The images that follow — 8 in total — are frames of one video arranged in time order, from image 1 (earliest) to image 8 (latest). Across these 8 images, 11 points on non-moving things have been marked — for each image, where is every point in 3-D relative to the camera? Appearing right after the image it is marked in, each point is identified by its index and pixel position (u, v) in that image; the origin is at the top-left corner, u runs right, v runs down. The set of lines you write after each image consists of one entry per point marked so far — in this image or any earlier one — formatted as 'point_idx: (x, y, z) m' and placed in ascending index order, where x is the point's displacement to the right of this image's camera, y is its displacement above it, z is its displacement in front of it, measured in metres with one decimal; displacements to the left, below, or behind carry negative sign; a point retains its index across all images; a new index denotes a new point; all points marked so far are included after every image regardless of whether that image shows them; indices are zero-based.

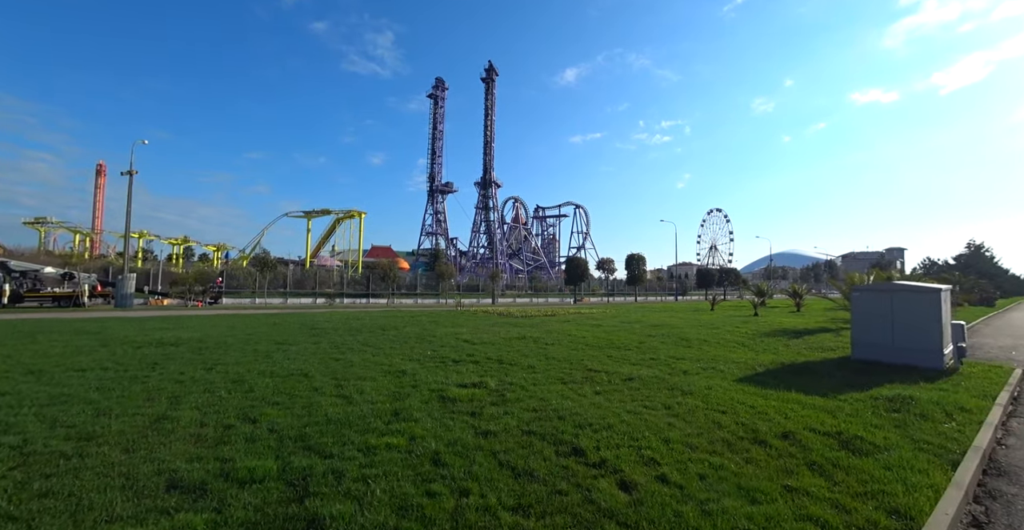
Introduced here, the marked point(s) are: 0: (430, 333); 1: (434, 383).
0: (-2.8, -2.1, +15.2) m
1: (-1.4, -2.1, +8.6) m
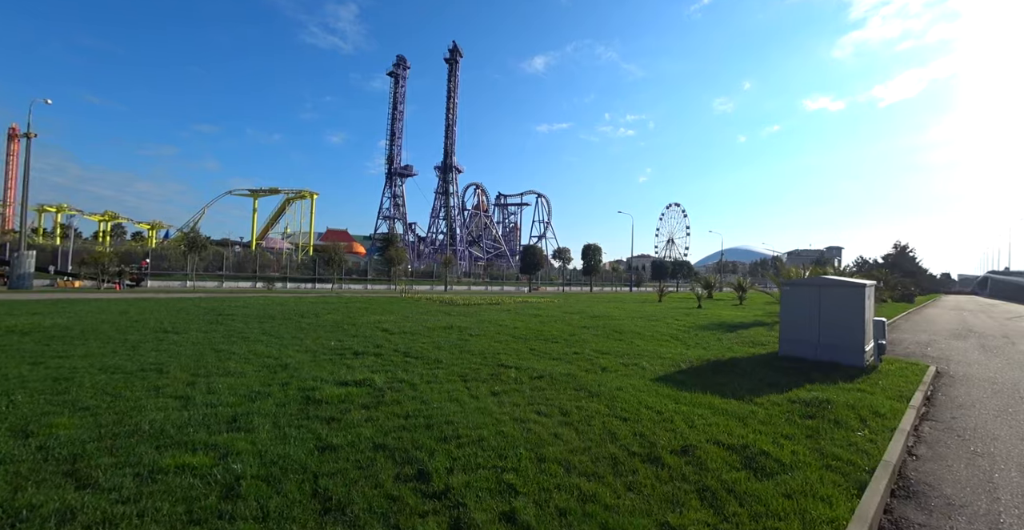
0: (-4.9, -1.6, +13.9) m
1: (-3.1, -1.8, +7.4) m
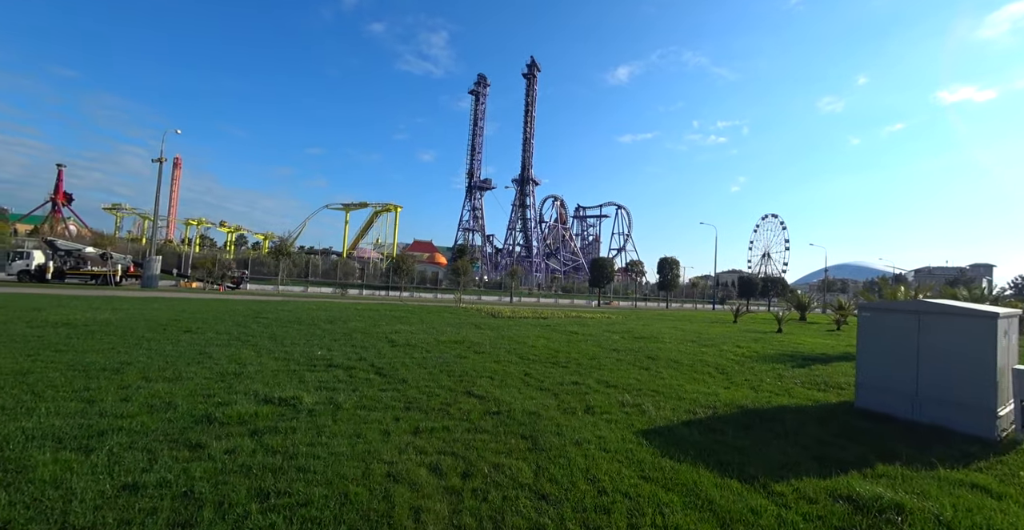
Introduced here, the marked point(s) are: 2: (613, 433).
0: (-4.1, -1.7, +13.2) m
1: (-3.7, -1.7, +6.5) m
2: (+1.0, -1.8, +5.0) m
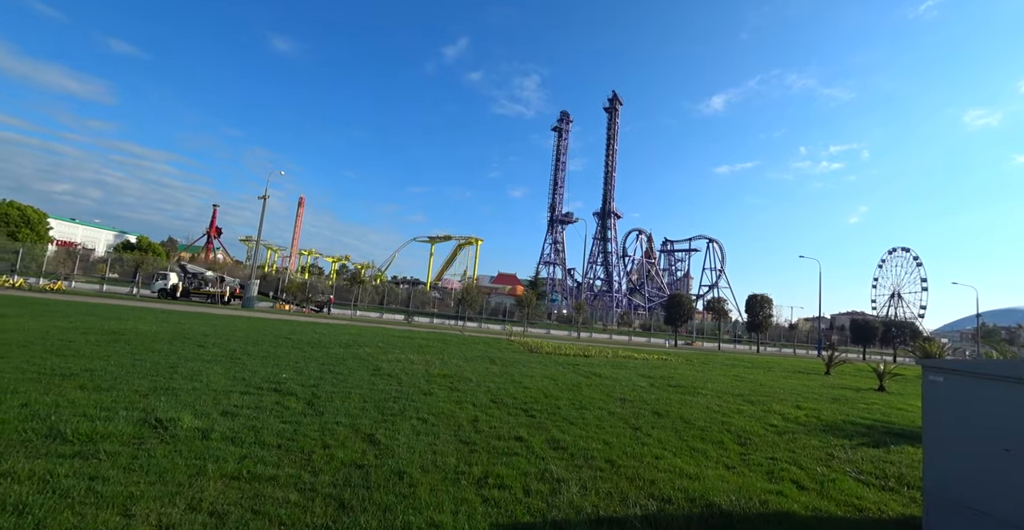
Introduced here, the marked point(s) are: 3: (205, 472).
0: (-3.5, -2.3, +12.4) m
1: (-4.6, -1.8, +5.8) m
2: (-0.4, -1.8, +3.3) m
3: (-2.7, -1.8, +4.1) m
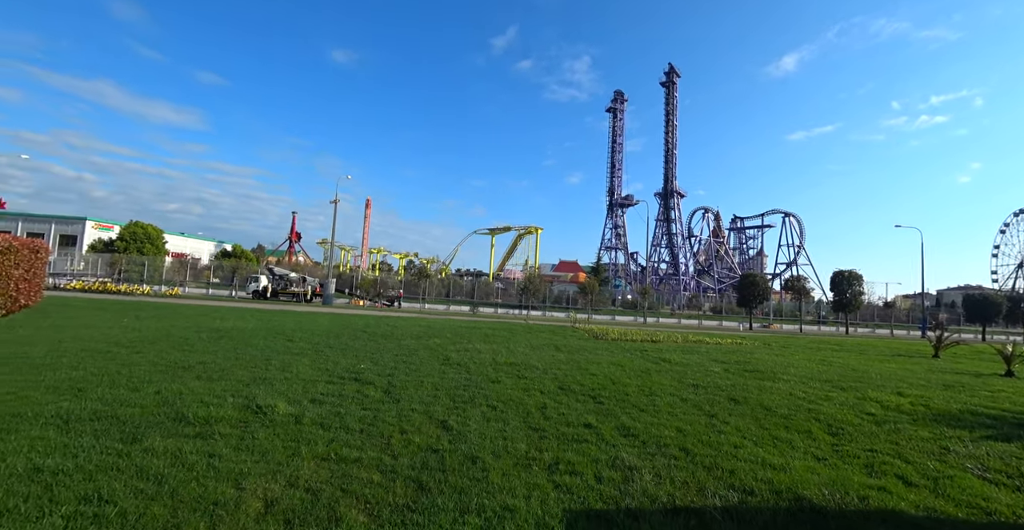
0: (-1.8, -2.1, +12.8) m
1: (-3.7, -1.9, +6.4) m
2: (+0.2, -1.7, +3.4) m
3: (-2.0, -1.8, +4.4) m
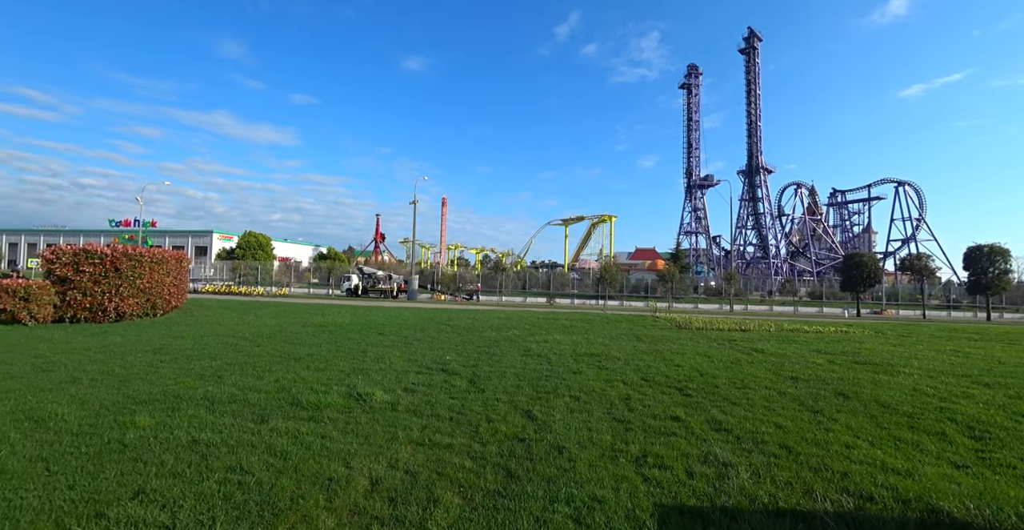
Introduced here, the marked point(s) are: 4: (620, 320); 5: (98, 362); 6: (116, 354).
0: (+0.4, -1.9, +13.0) m
1: (-2.6, -1.9, +6.9) m
2: (+0.8, -1.6, +3.4) m
3: (-1.2, -1.8, +4.7) m
4: (+3.9, -2.0, +17.1) m
5: (-7.4, -1.7, +8.4) m
6: (-7.8, -1.7, +9.1) m
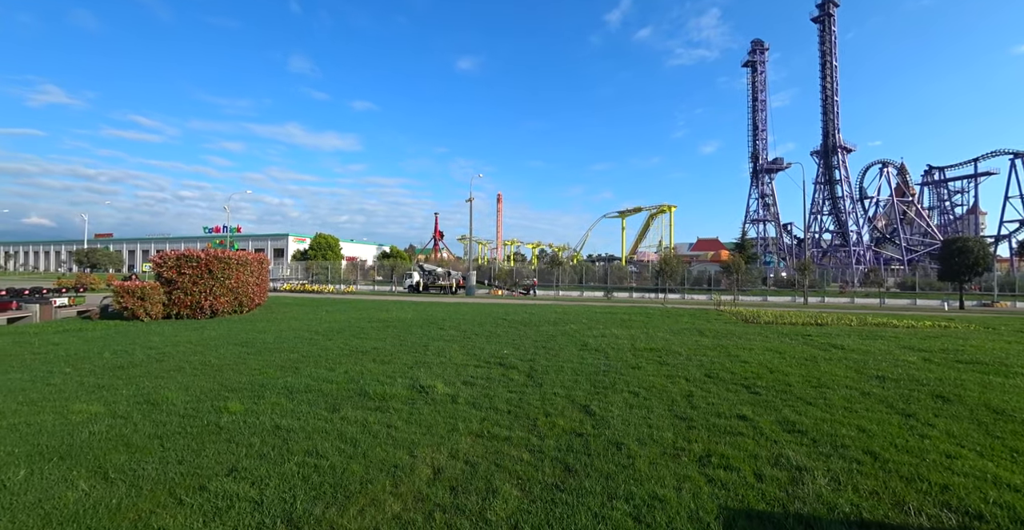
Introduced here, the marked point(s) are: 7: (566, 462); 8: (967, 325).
0: (+2.0, -1.7, +12.9) m
1: (-1.7, -1.8, +7.2) m
2: (+1.2, -1.6, +3.3) m
3: (-0.6, -1.7, +4.9) m
4: (+6.0, -1.7, +16.6) m
5: (-6.3, -1.8, +9.2) m
6: (-6.6, -1.8, +10.0) m
7: (+0.4, -1.7, +4.0) m
8: (+12.8, -1.6, +13.2) m
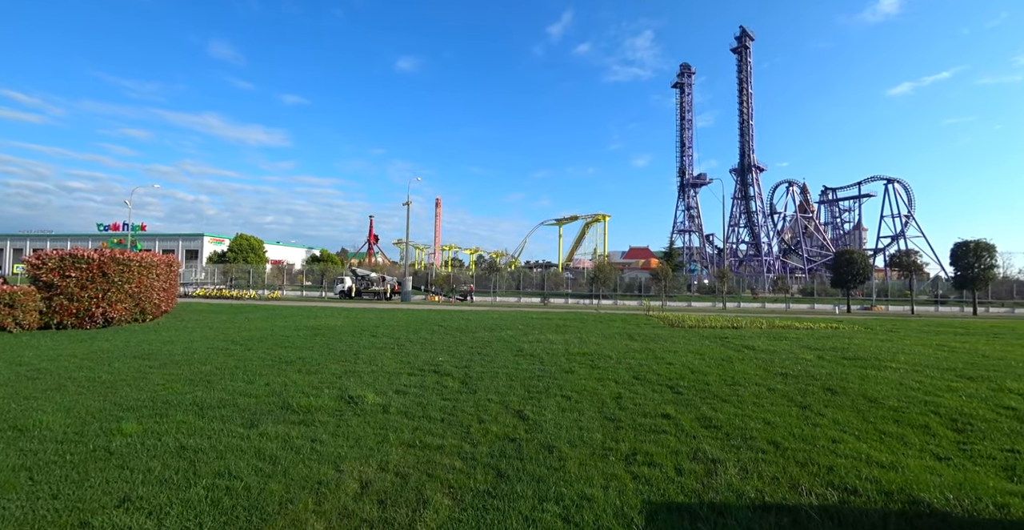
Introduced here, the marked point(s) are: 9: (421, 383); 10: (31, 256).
0: (+0.2, -1.9, +13.0) m
1: (-2.7, -1.9, +6.9) m
2: (+0.7, -1.6, +3.4) m
3: (-1.3, -1.8, +4.8) m
4: (+3.7, -2.0, +17.2) m
5: (-7.5, -1.8, +8.3) m
6: (-7.9, -1.8, +9.1) m
7: (-0.1, -1.7, +4.0) m
8: (+10.9, -1.9, +14.8) m
9: (-1.5, -1.9, +7.5) m
10: (-16.1, +0.3, +15.6) m
